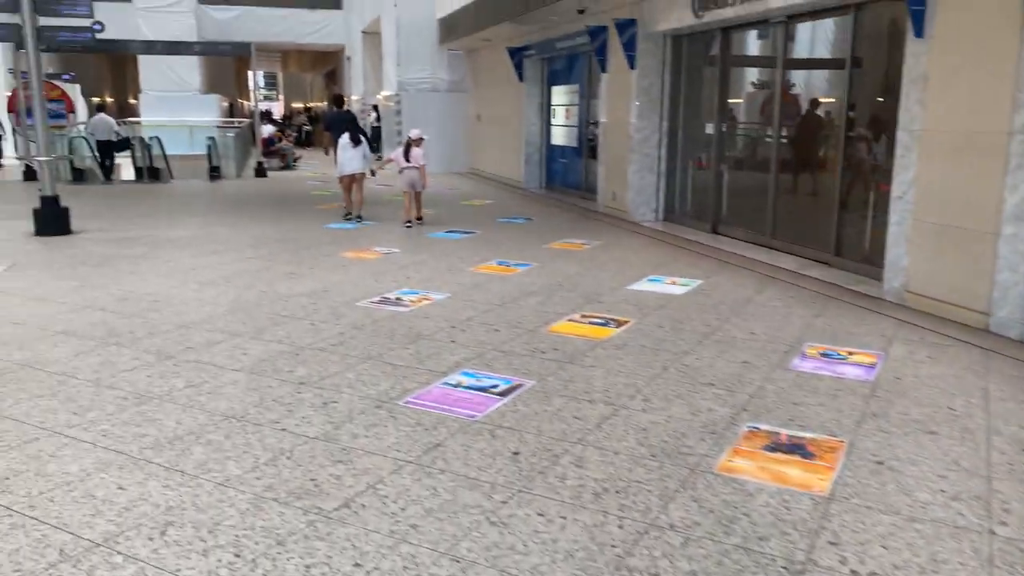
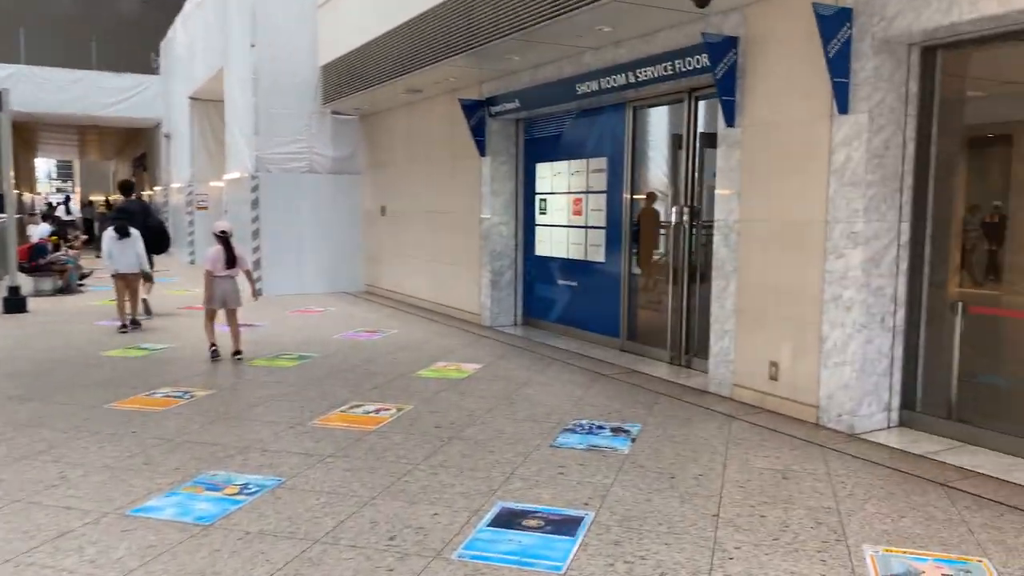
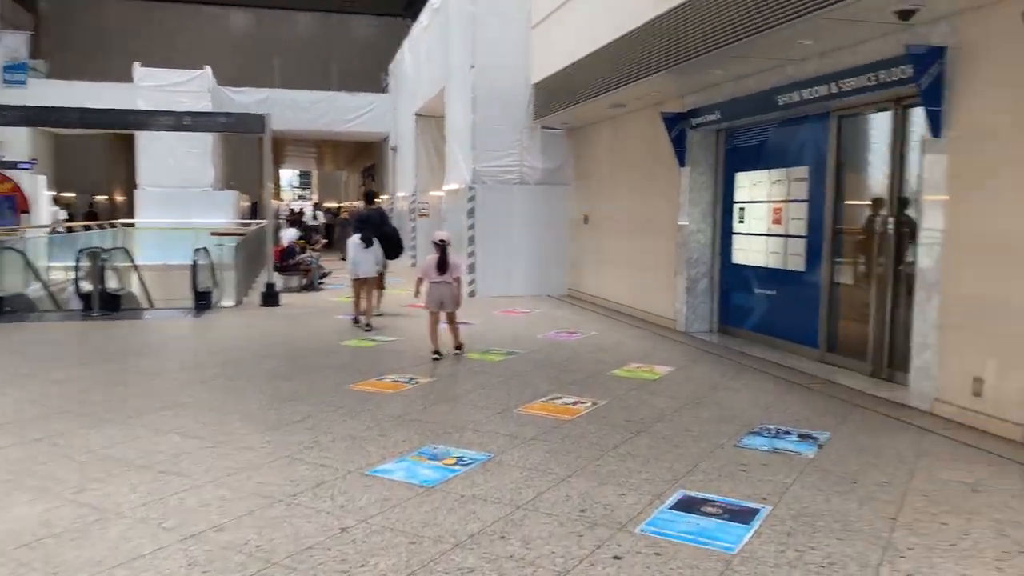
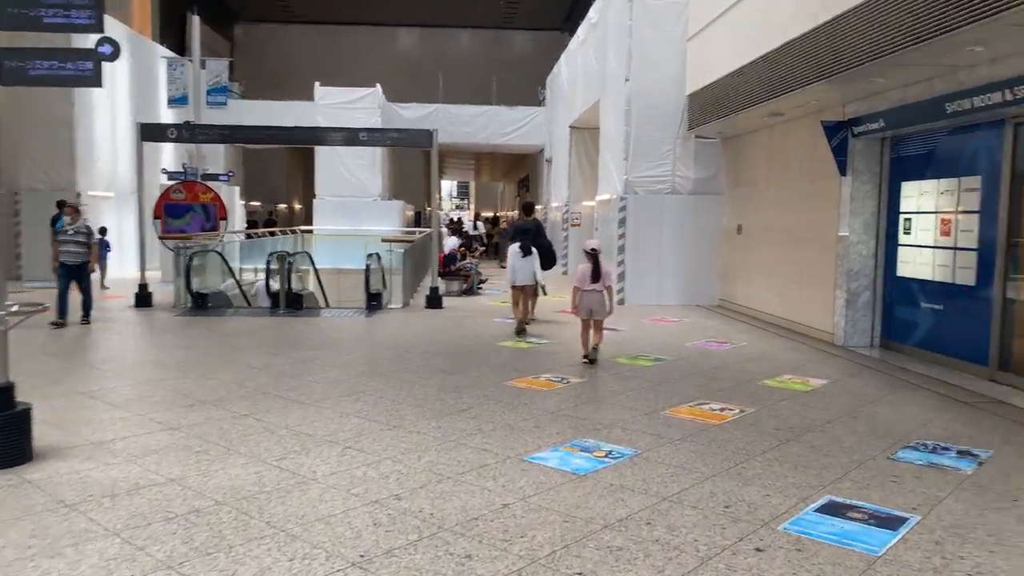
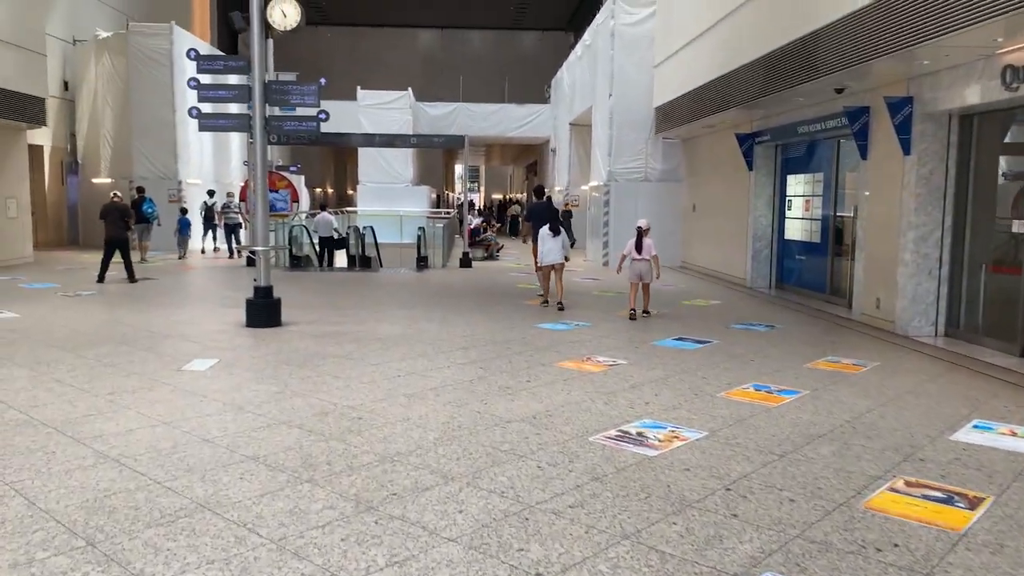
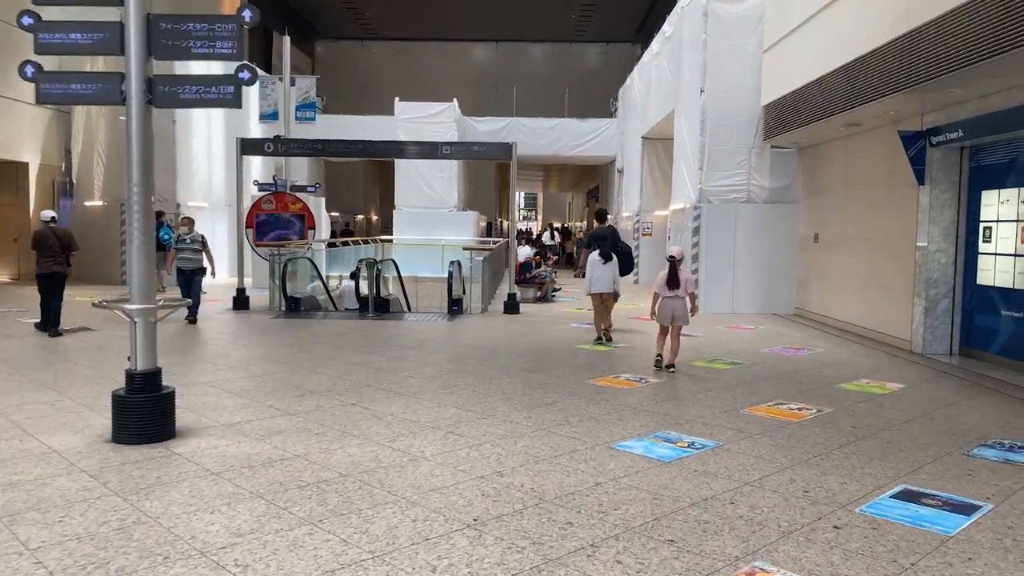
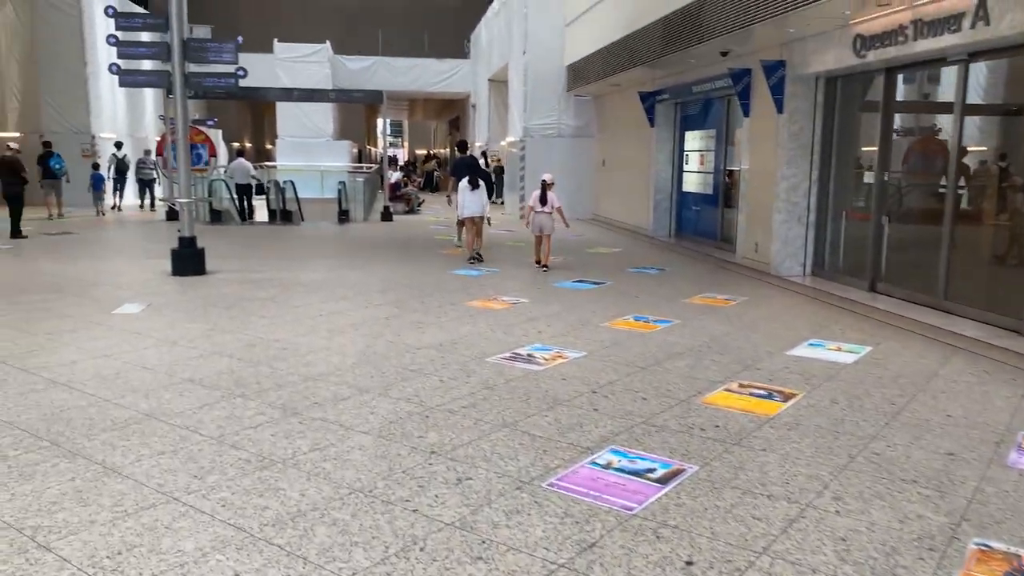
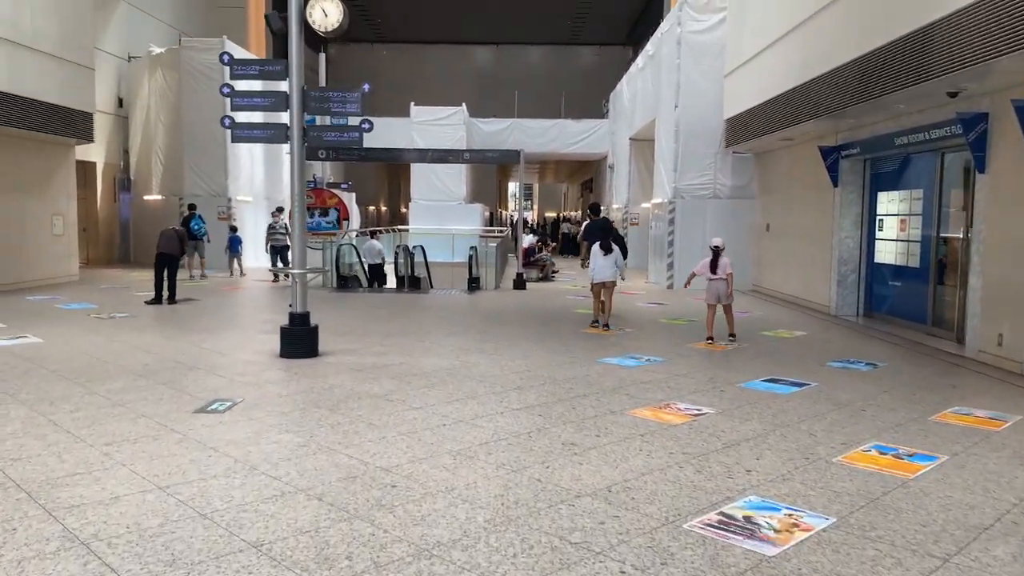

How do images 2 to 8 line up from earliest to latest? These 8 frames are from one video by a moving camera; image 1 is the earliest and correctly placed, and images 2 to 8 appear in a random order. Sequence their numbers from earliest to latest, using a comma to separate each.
7, 5, 8, 6, 4, 3, 2
